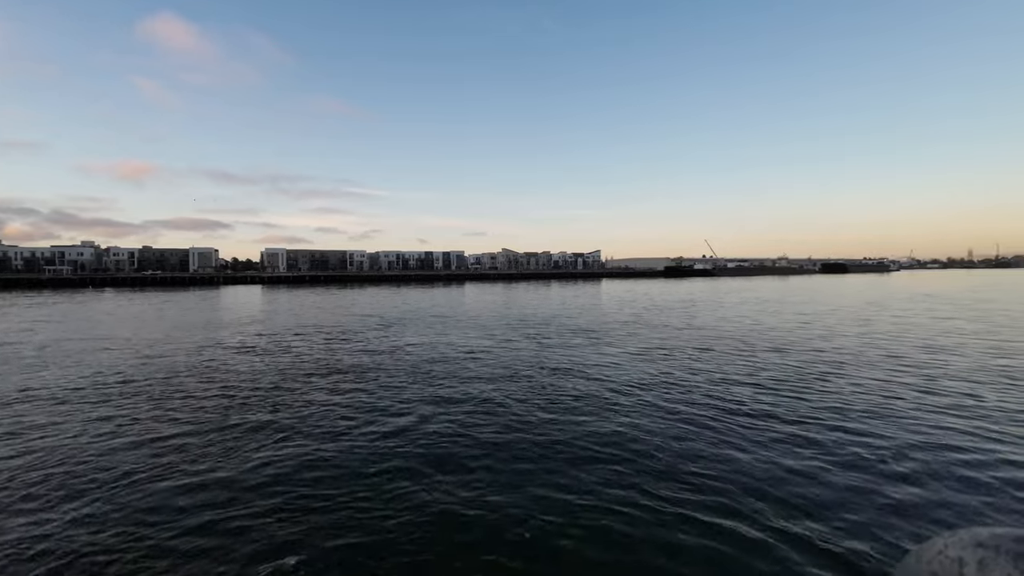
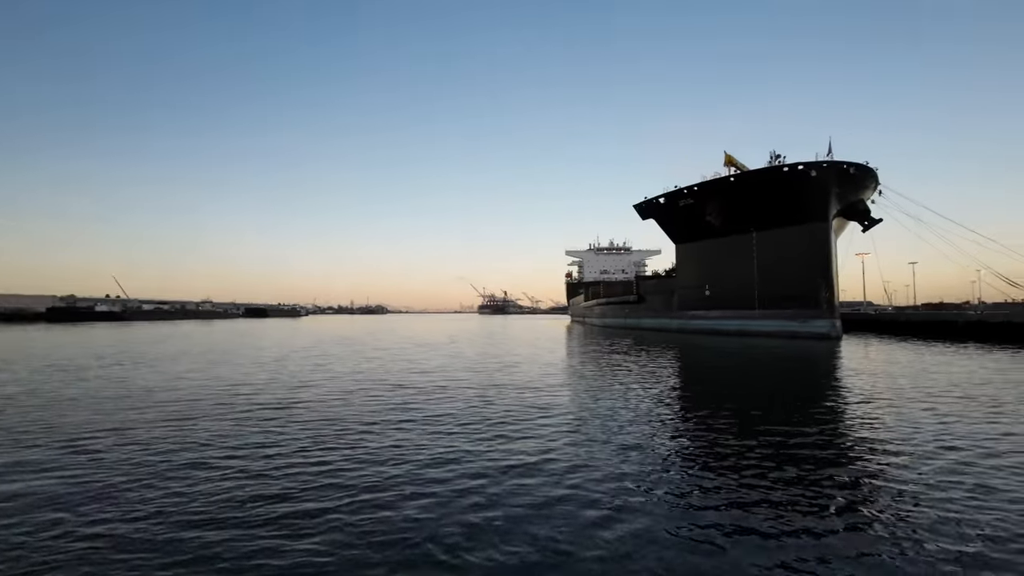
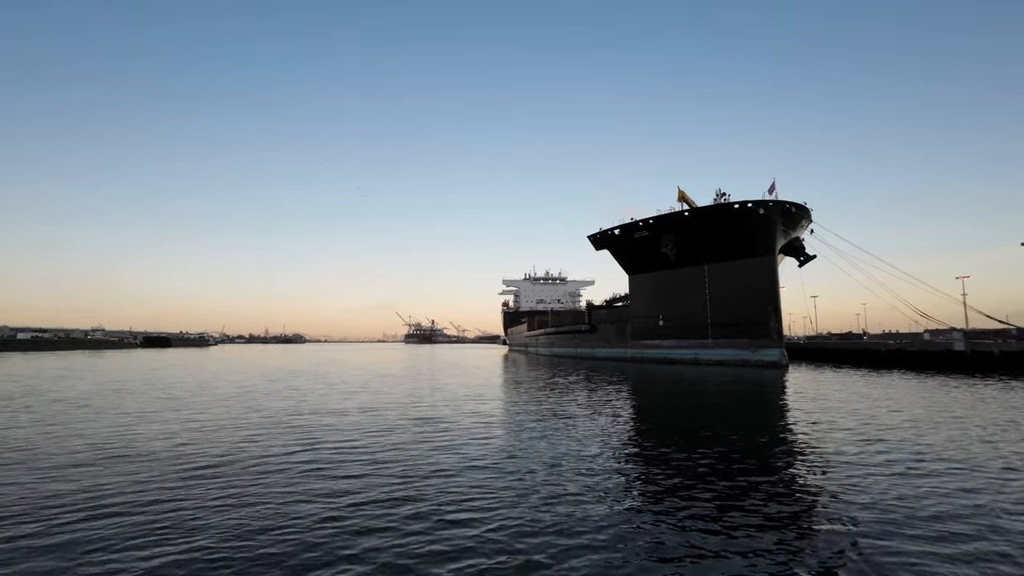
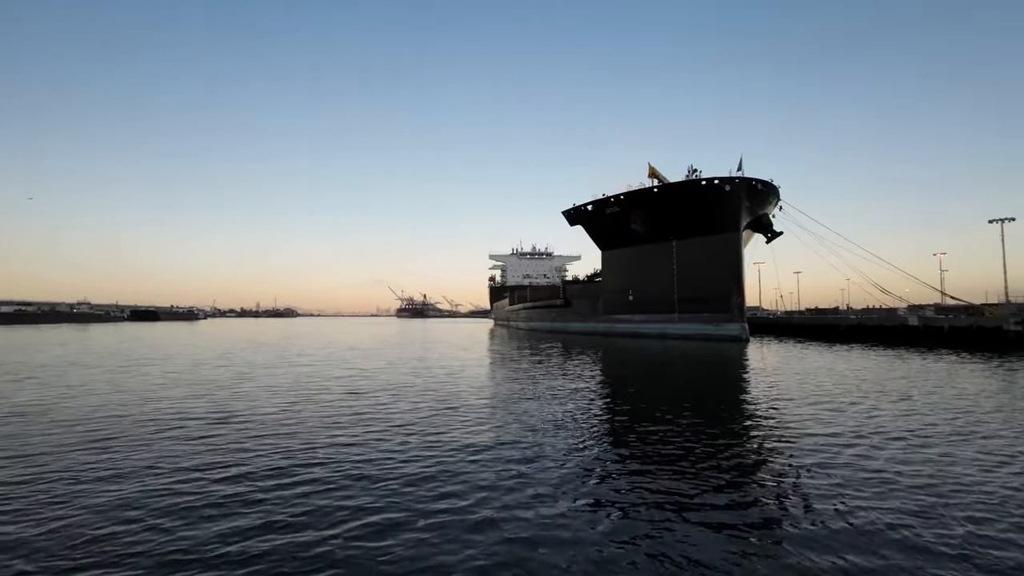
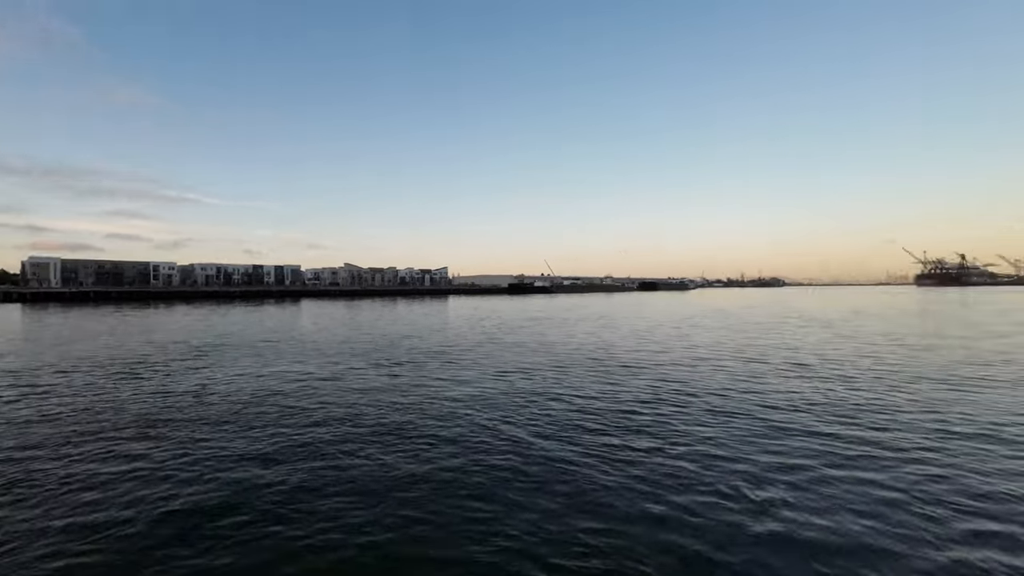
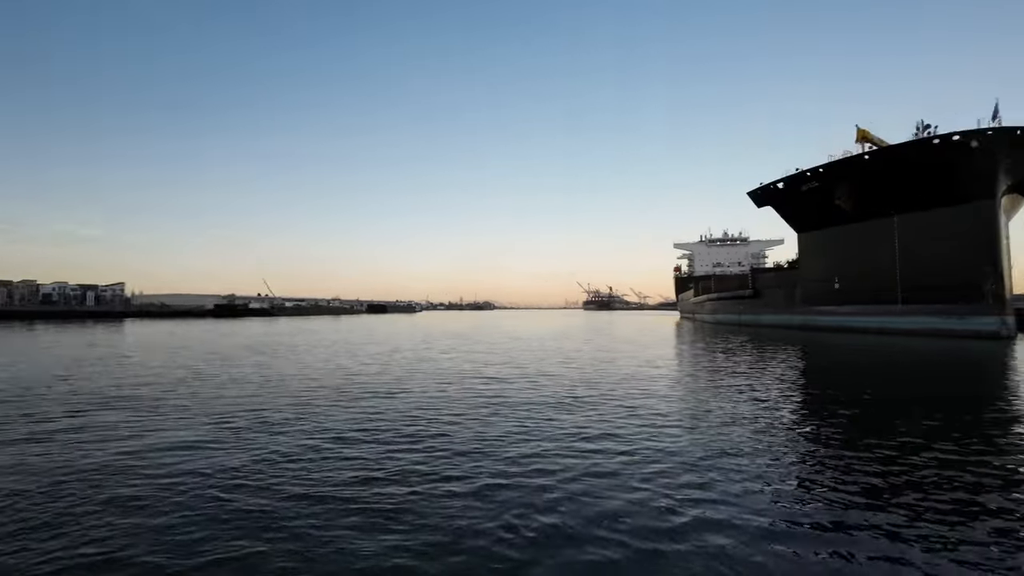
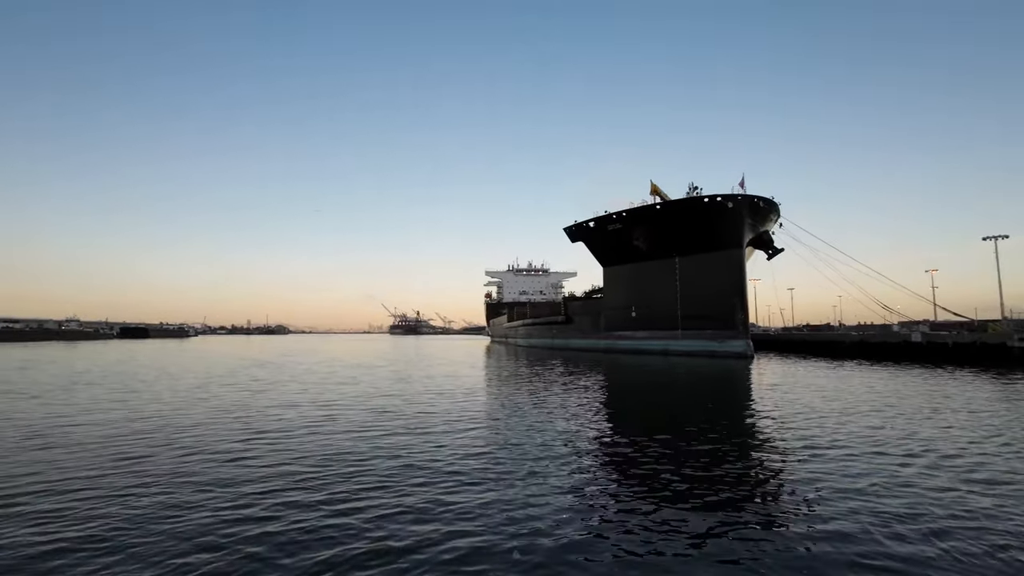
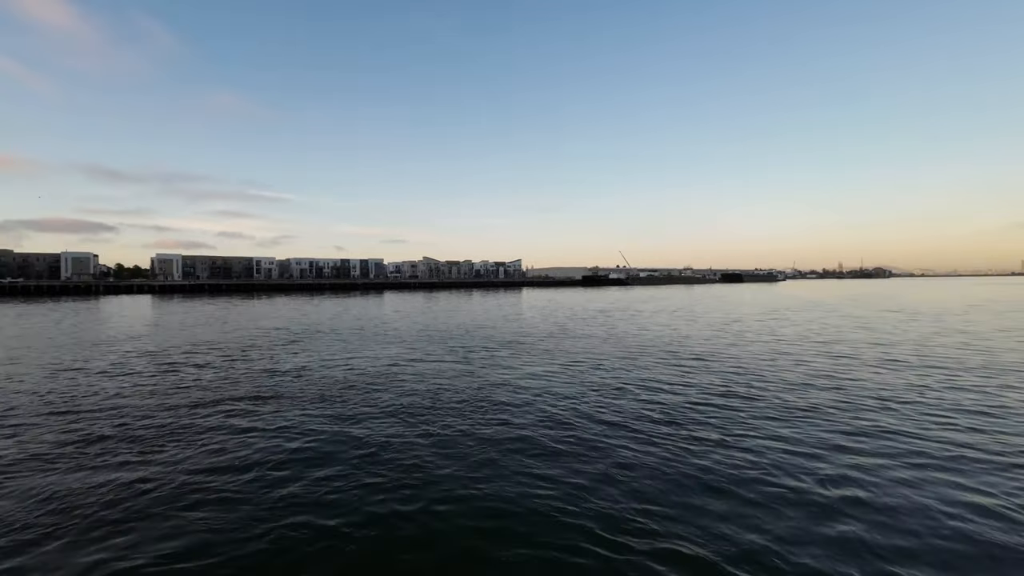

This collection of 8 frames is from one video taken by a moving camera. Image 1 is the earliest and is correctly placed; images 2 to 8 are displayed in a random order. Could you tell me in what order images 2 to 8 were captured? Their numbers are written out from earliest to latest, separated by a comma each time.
8, 5, 6, 2, 4, 7, 3
